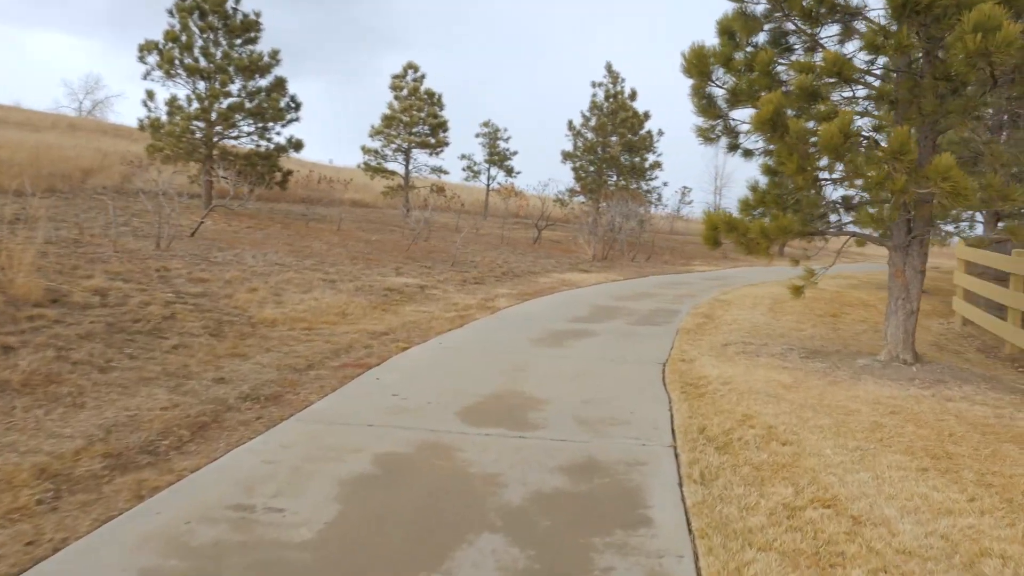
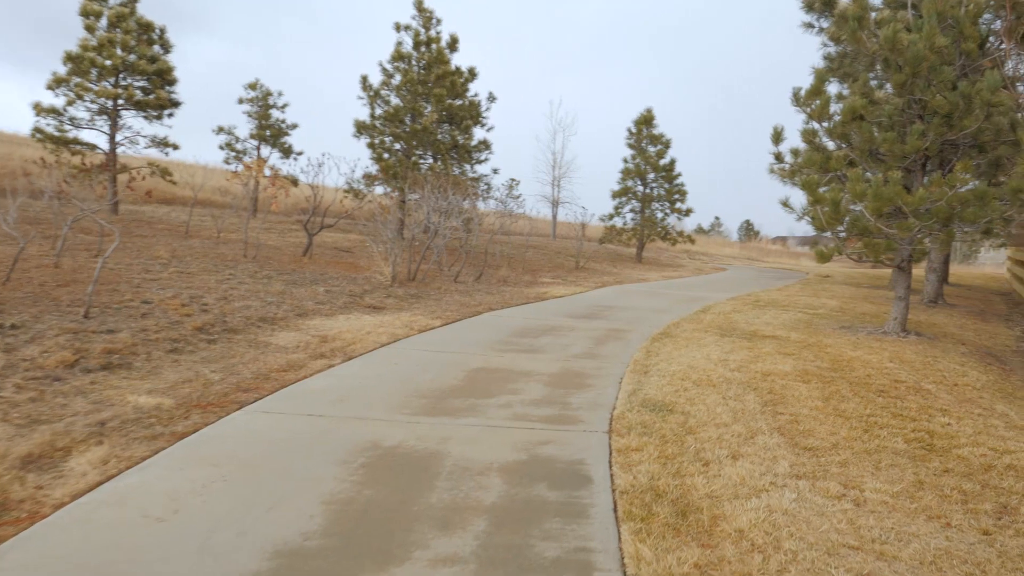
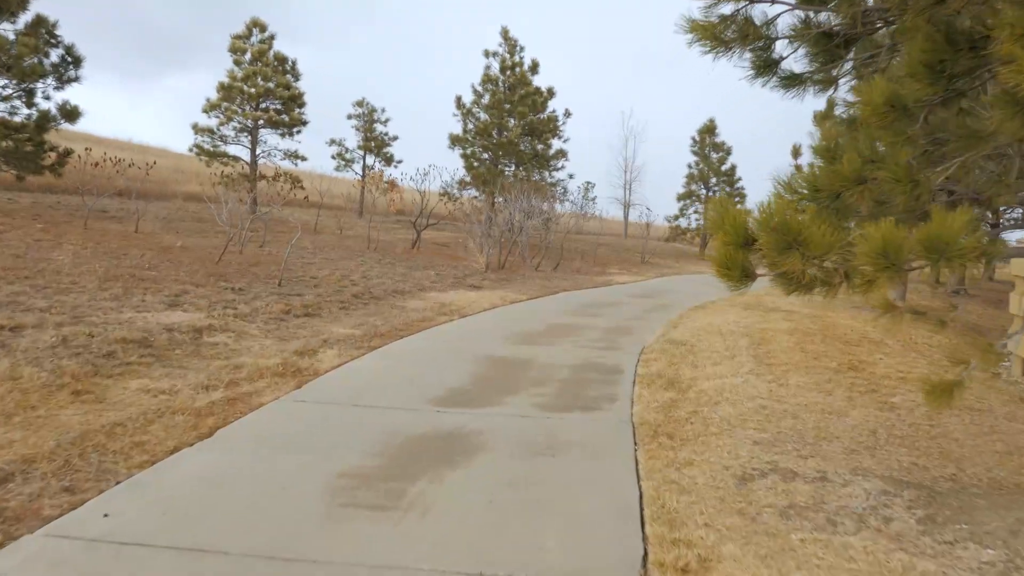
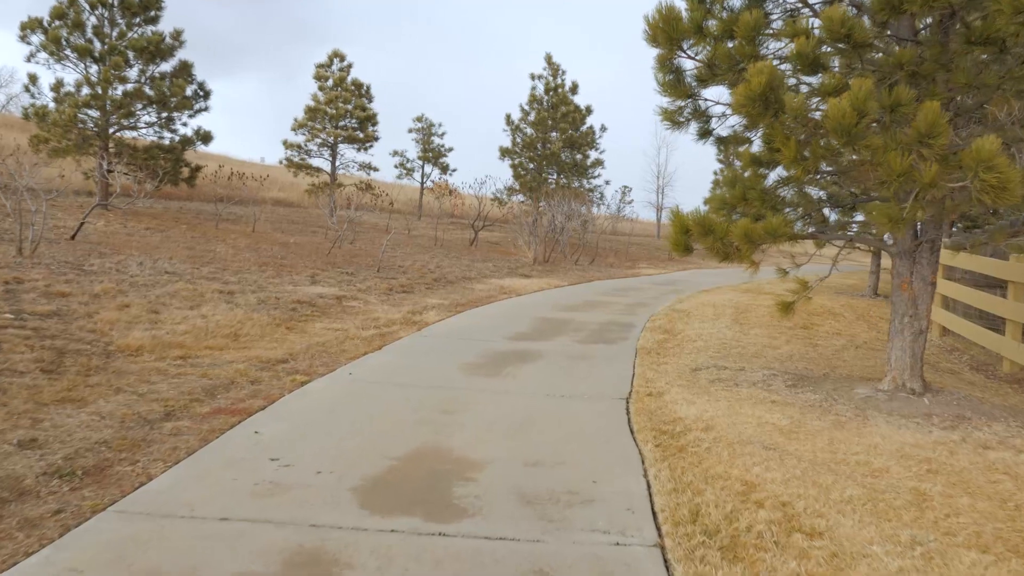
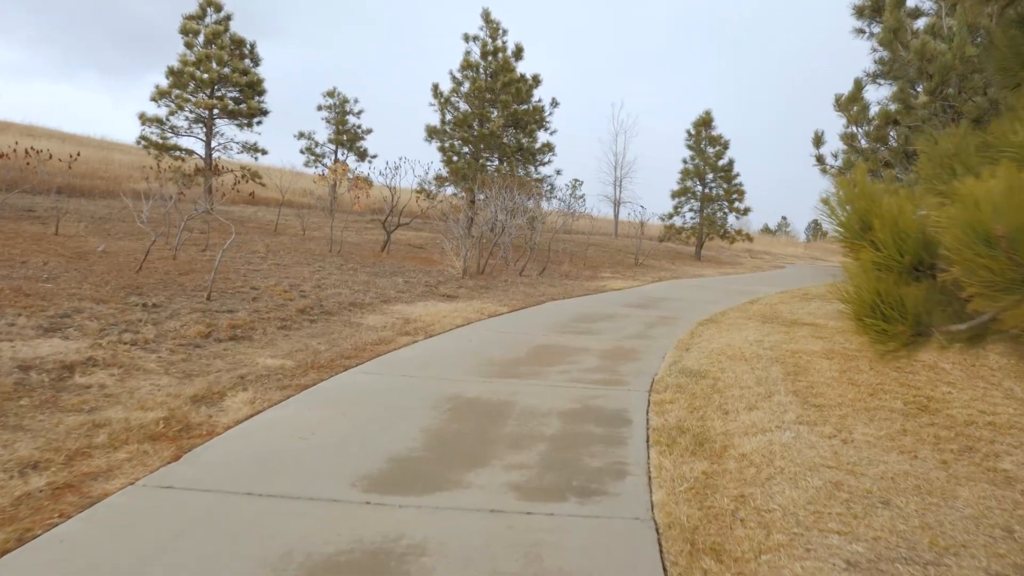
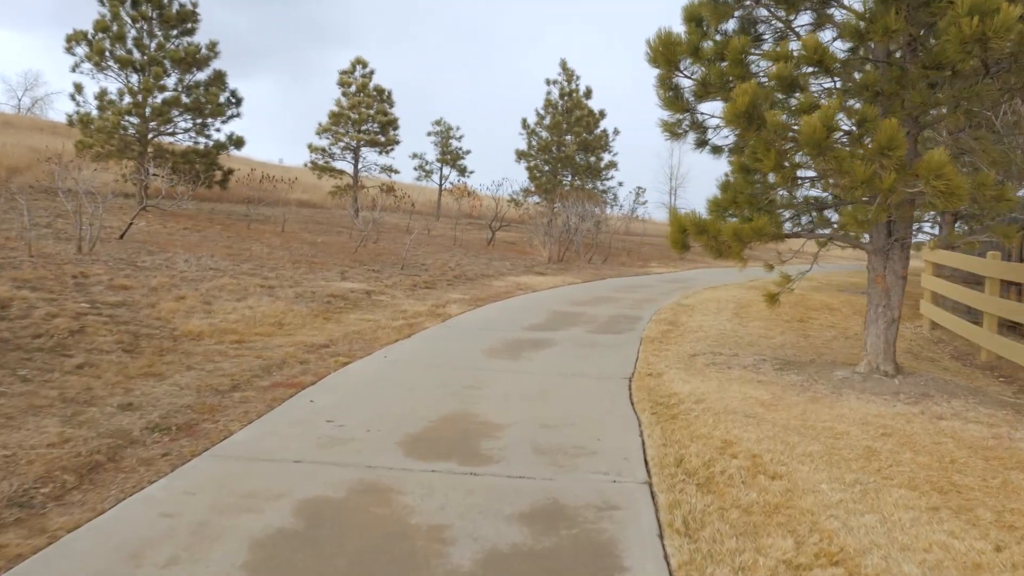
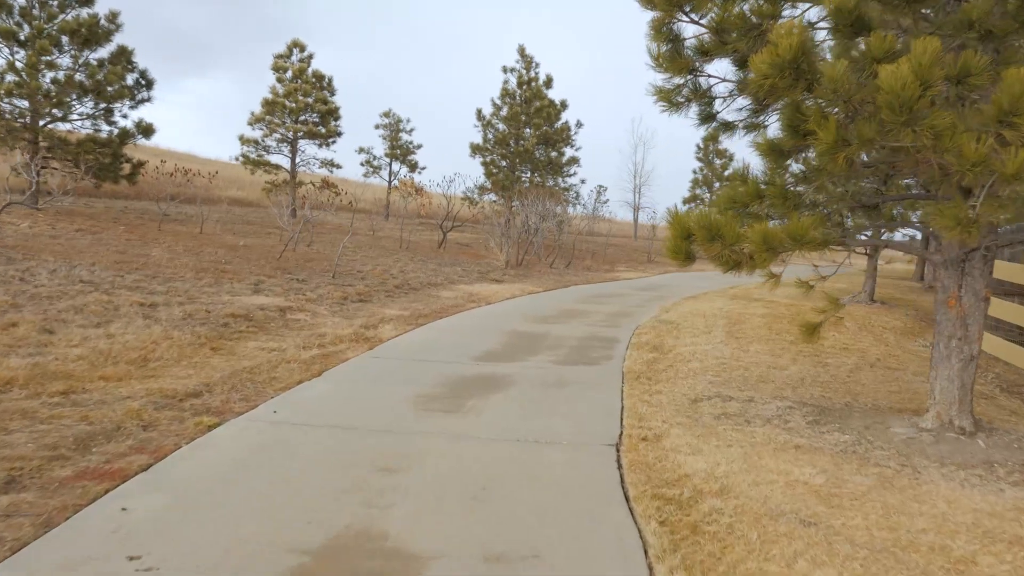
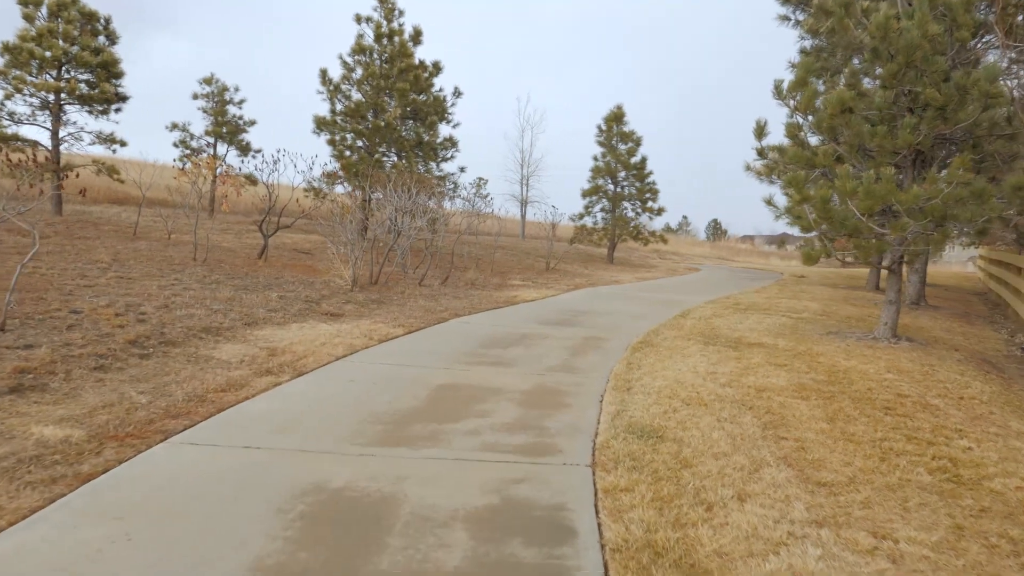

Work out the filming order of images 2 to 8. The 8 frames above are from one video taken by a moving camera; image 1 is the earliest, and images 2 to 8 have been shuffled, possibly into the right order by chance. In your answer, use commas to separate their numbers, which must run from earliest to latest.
6, 4, 7, 3, 5, 2, 8
